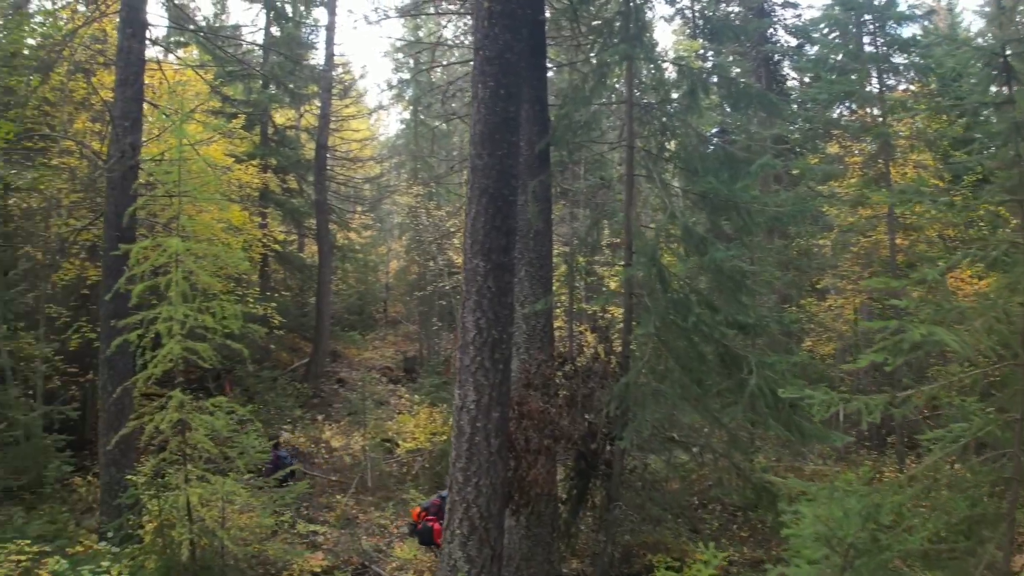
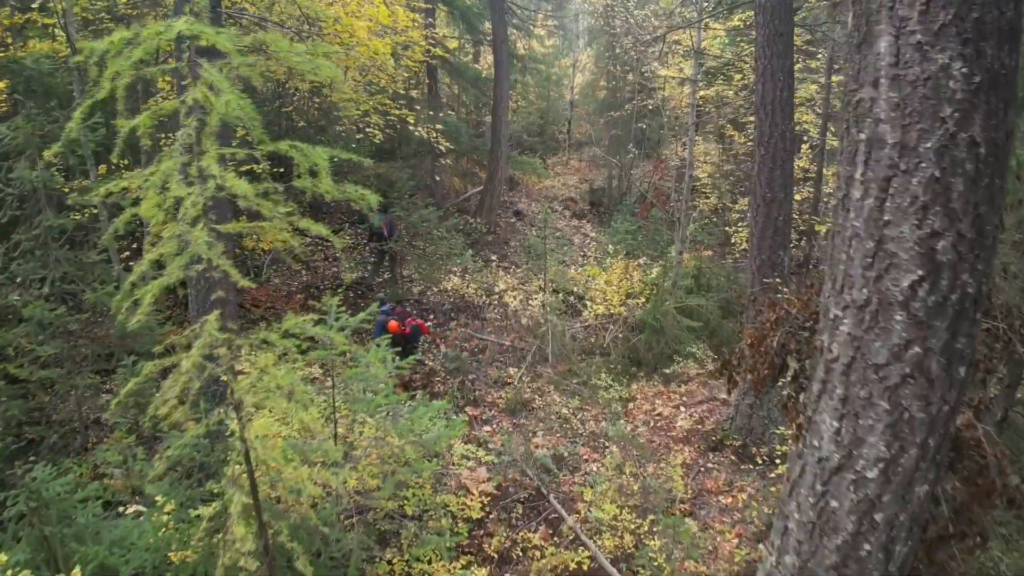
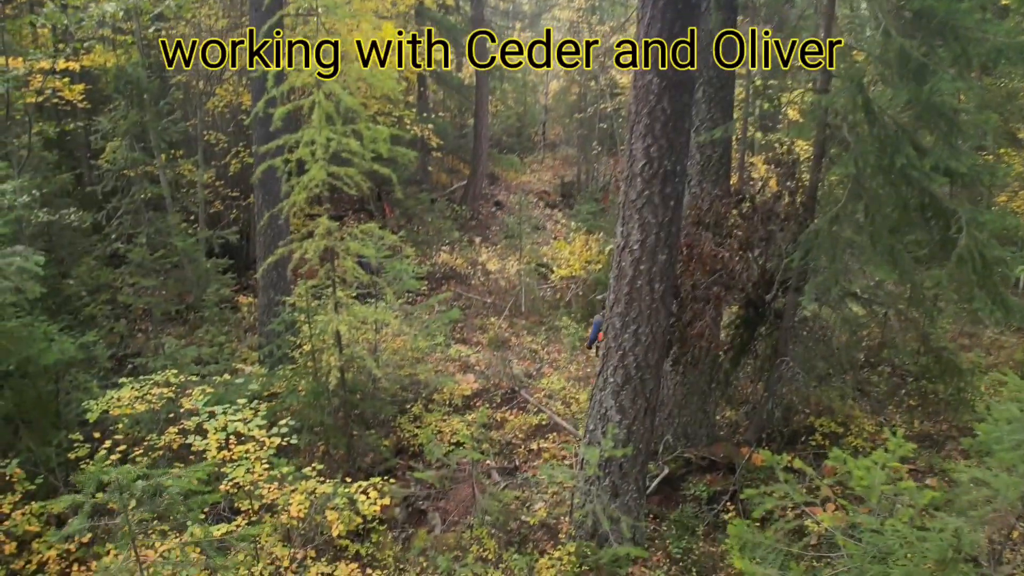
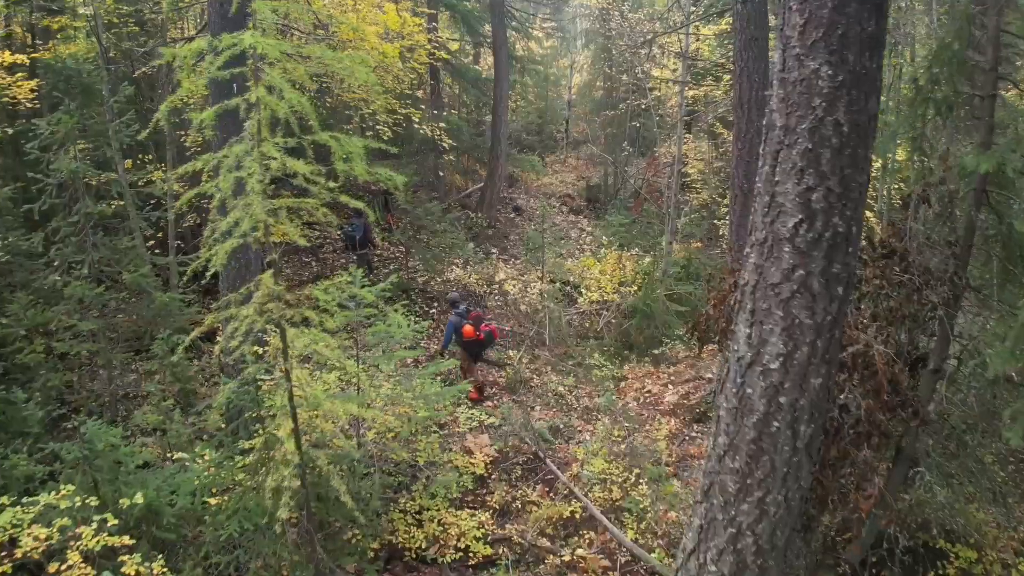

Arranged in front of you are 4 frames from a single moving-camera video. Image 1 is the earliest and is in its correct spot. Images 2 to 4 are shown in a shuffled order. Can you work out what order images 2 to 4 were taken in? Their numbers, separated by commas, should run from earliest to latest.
3, 4, 2
